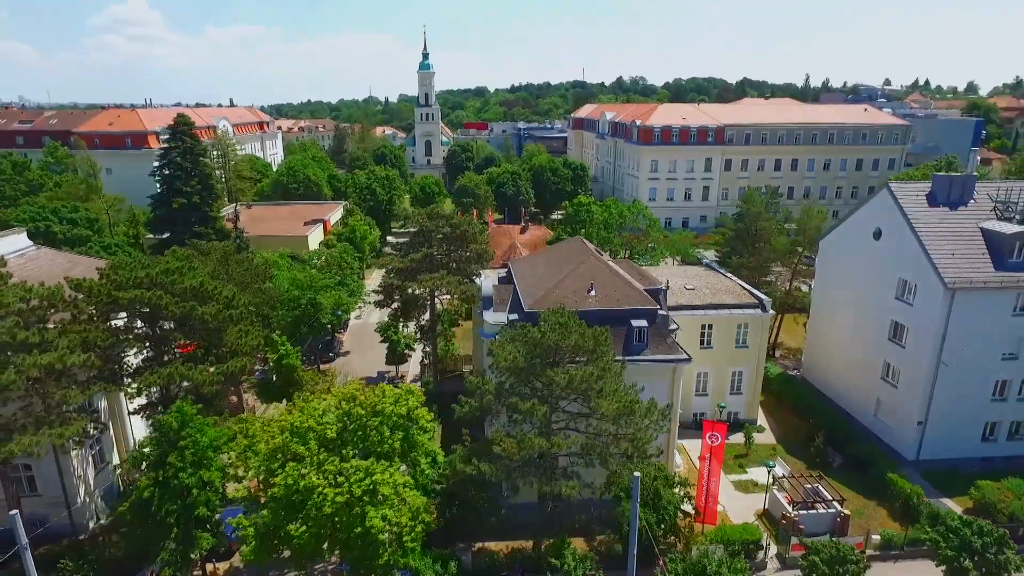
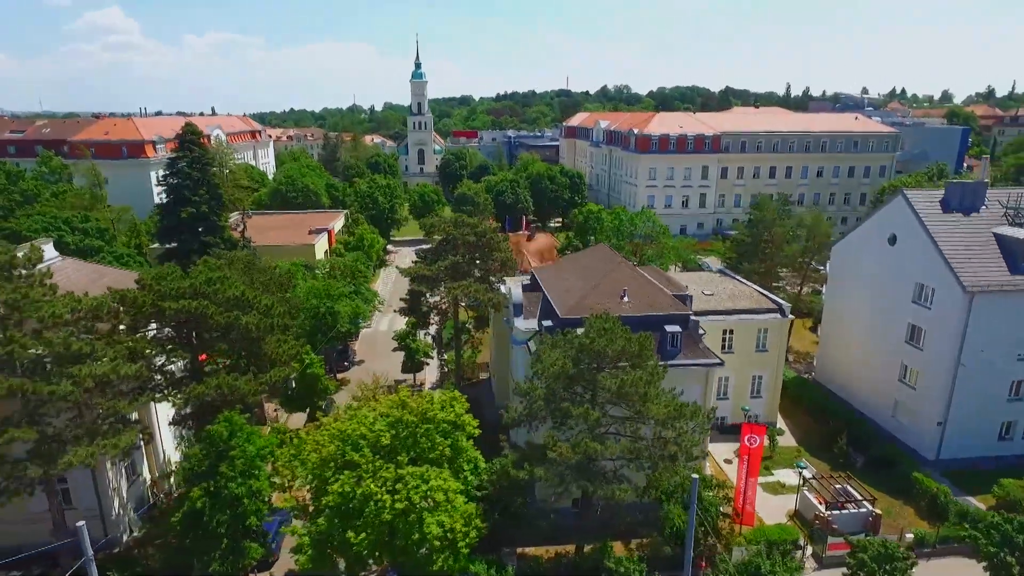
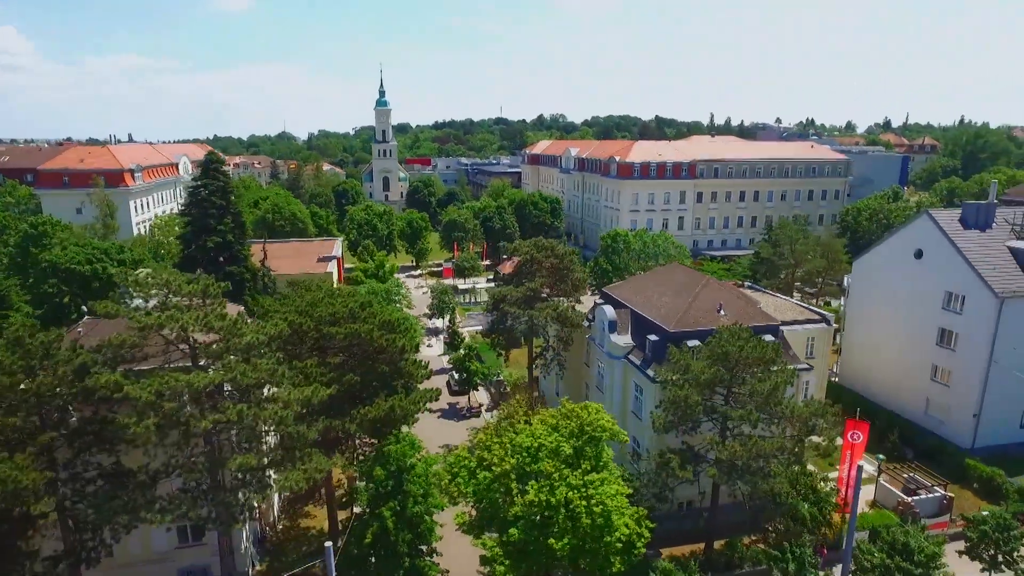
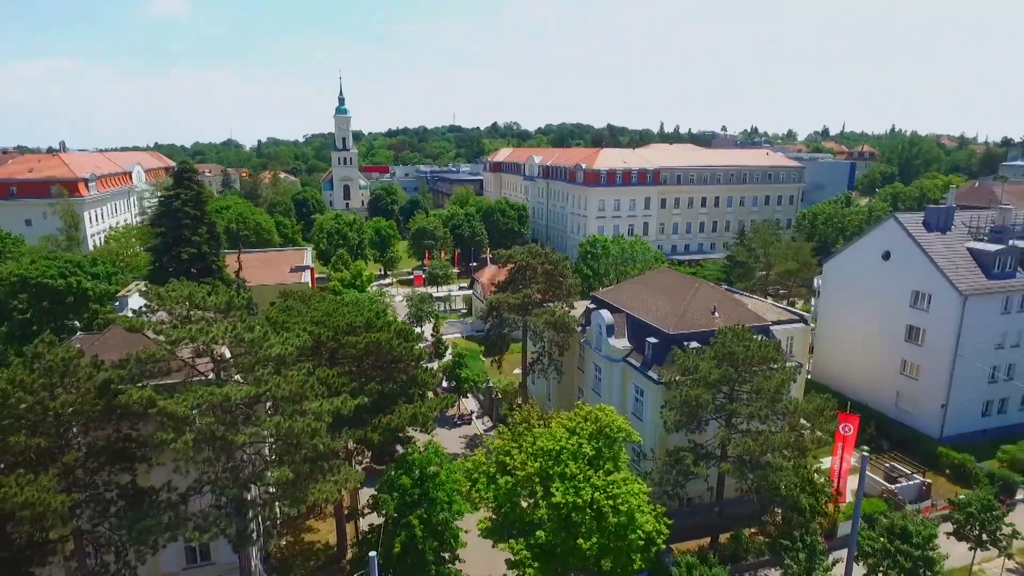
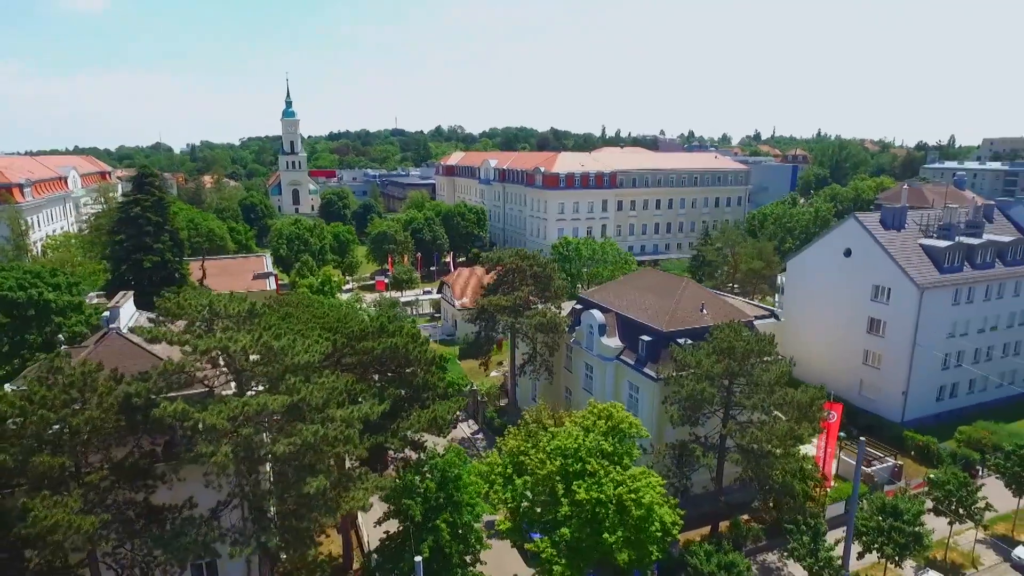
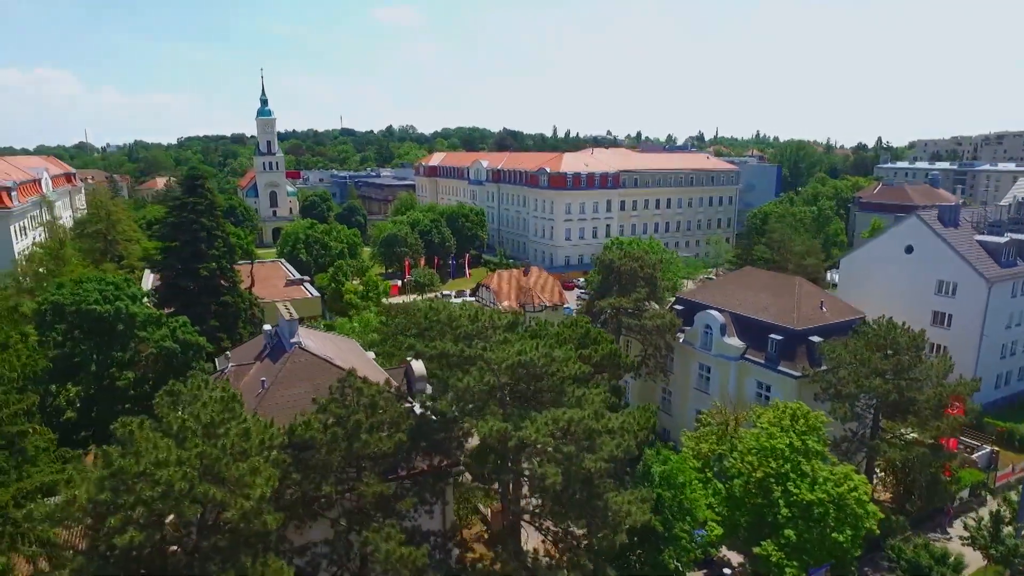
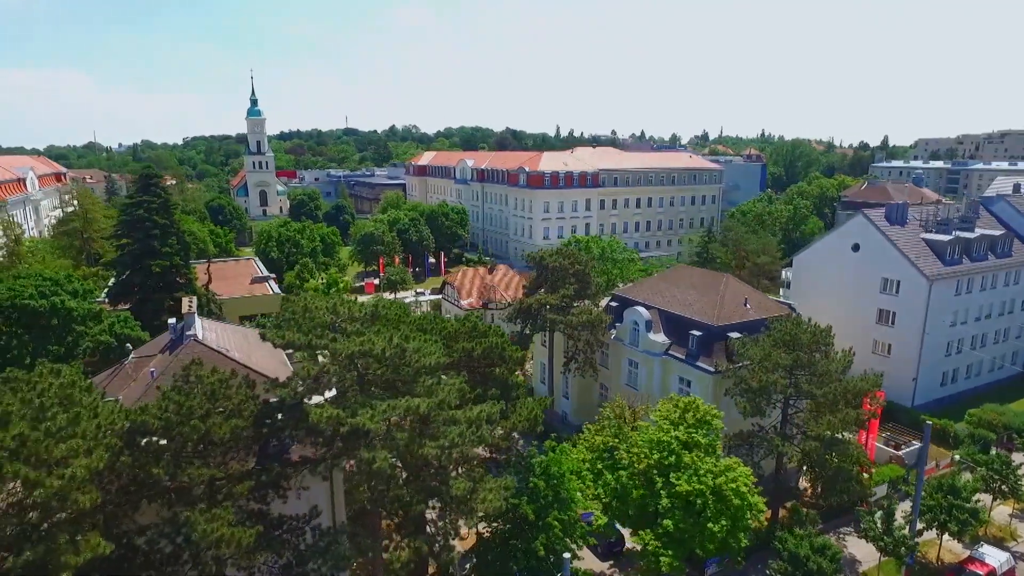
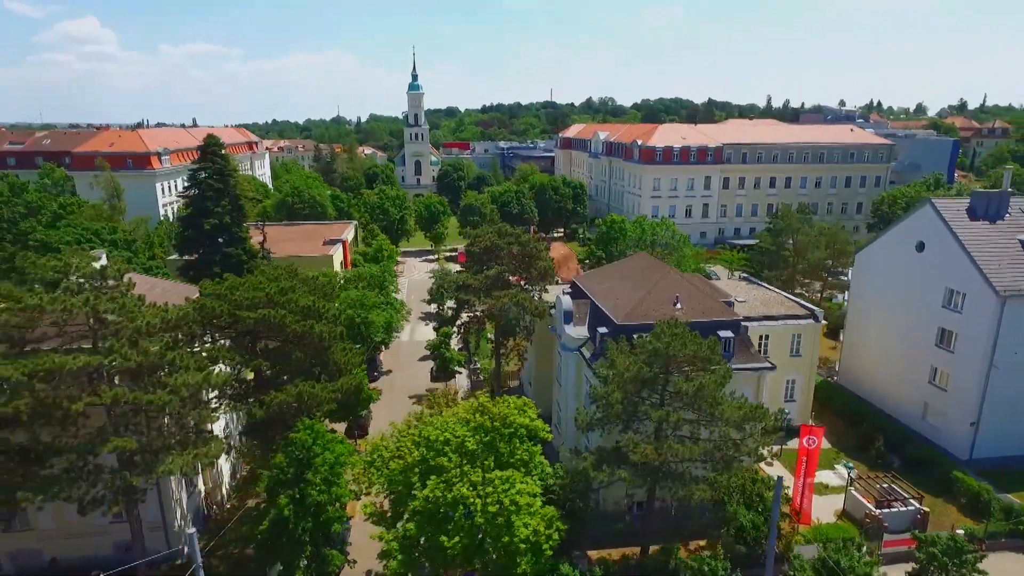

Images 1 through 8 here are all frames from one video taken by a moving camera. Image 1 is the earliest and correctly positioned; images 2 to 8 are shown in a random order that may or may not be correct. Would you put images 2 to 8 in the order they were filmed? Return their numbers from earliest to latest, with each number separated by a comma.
2, 8, 3, 4, 5, 7, 6
